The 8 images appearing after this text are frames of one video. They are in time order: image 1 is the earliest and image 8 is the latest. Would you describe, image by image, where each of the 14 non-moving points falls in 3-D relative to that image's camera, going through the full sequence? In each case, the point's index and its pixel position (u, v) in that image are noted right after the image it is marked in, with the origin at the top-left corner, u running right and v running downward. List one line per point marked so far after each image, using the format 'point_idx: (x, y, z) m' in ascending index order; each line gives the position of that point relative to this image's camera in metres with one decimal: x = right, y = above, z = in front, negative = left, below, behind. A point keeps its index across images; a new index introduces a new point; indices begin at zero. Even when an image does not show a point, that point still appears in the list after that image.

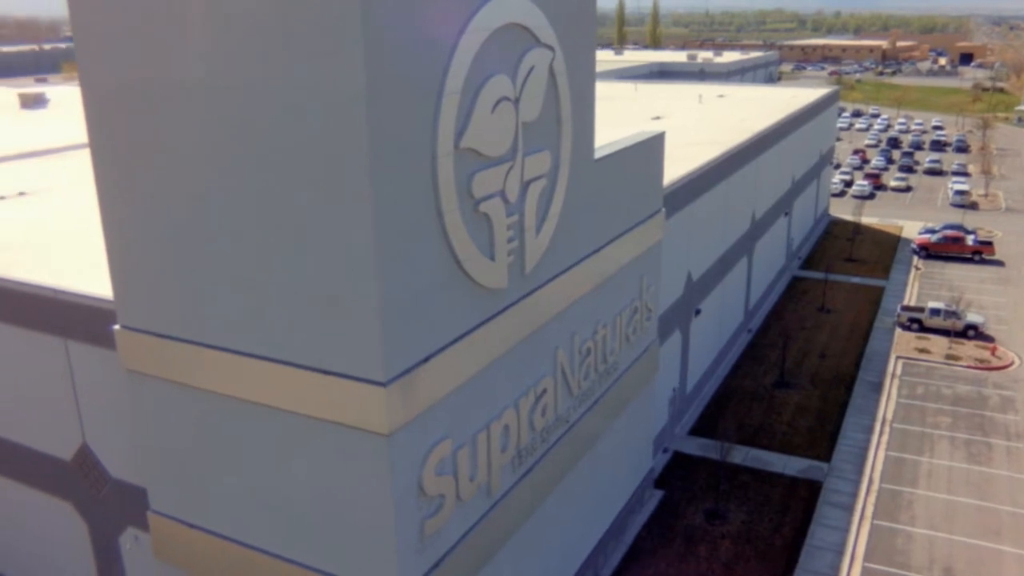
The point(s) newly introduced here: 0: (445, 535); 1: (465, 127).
0: (-0.8, -2.9, +10.2) m
1: (-0.5, +1.7, +9.3) m
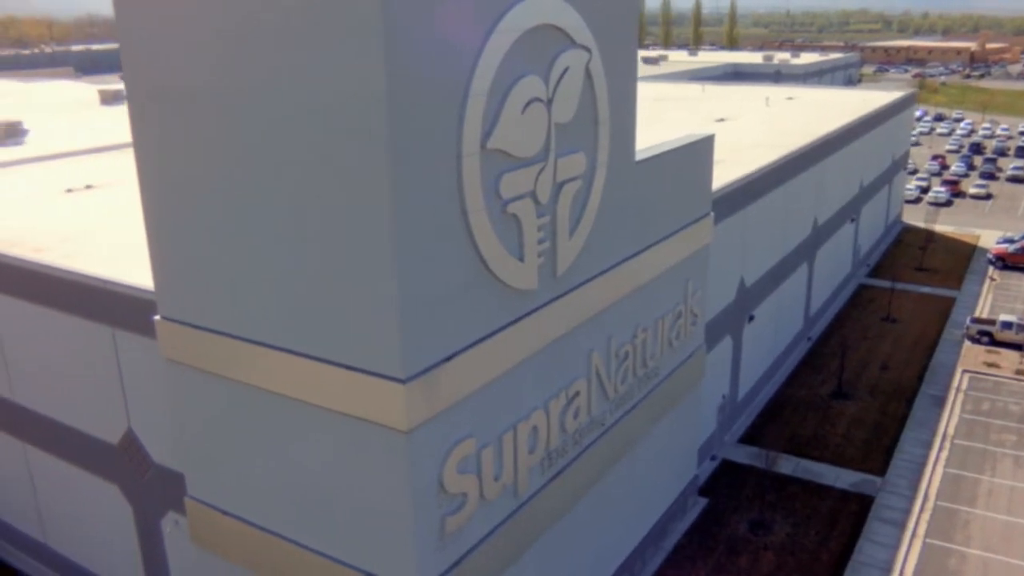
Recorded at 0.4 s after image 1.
0: (-0.5, -2.9, +10.2) m
1: (-0.2, +1.7, +9.3) m
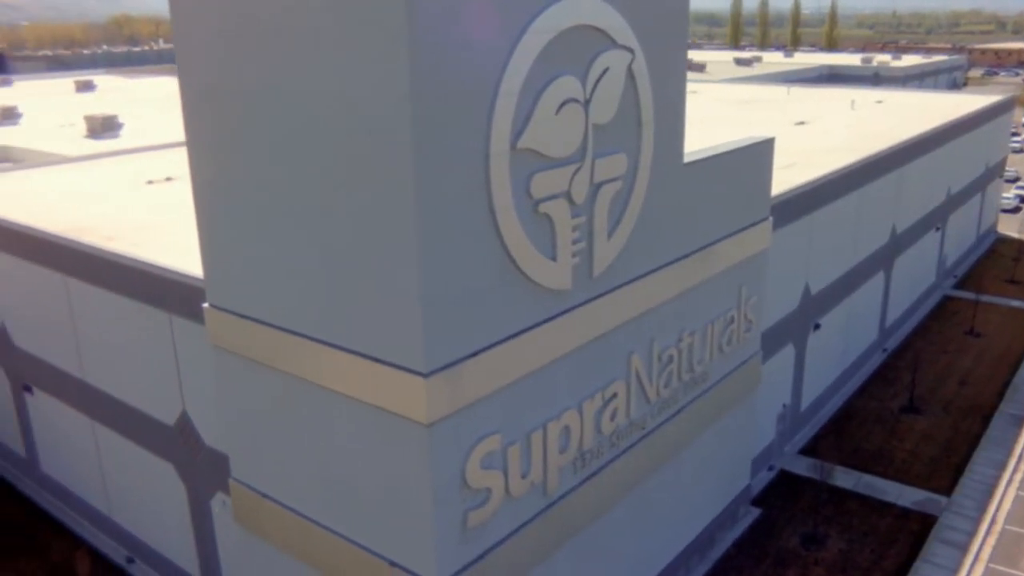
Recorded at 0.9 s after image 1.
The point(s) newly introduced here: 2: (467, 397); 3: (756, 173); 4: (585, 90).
0: (-0.2, -2.9, +10.3) m
1: (+0.1, +1.7, +9.4) m
2: (-0.5, -1.2, +9.4) m
3: (+4.2, +2.0, +15.0) m
4: (+0.8, +2.3, +10.2) m
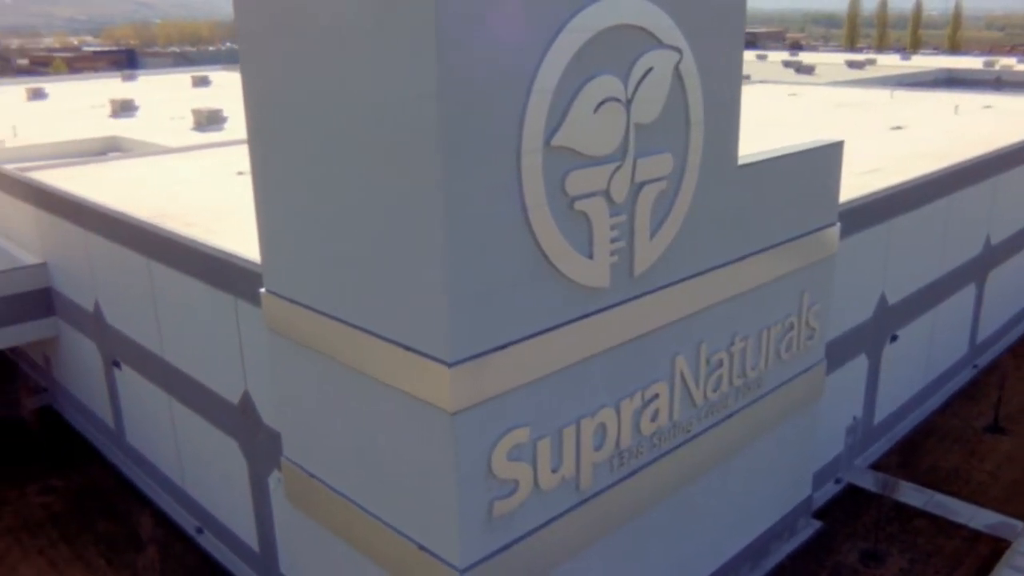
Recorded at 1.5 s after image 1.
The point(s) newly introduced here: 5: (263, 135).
0: (+0.1, -2.8, +10.5) m
1: (+0.5, +1.8, +9.5) m
2: (-0.2, -1.1, +9.6) m
3: (+5.2, +1.9, +14.6) m
4: (+1.3, +2.3, +10.2) m
5: (-3.1, +1.9, +10.9) m
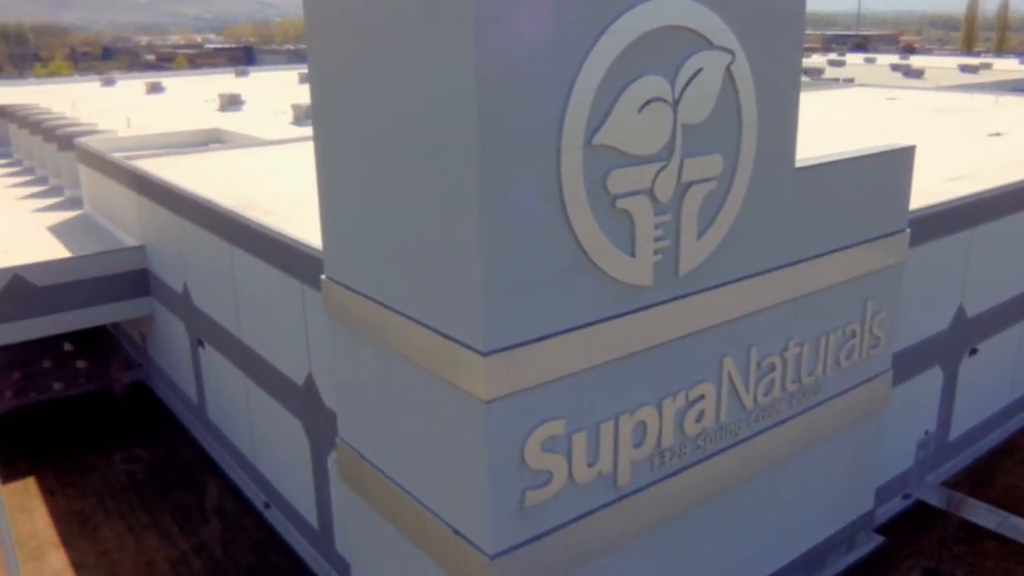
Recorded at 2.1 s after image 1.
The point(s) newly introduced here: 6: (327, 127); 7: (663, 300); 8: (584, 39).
0: (+0.5, -2.7, +10.7) m
1: (+1.0, +1.8, +9.7) m
2: (+0.2, -1.0, +9.9) m
3: (+6.2, +1.7, +14.2) m
4: (+1.9, +2.3, +10.3) m
5: (-2.4, +2.1, +11.4) m
6: (-2.4, +2.1, +11.4) m
7: (+1.9, -0.1, +11.2) m
8: (+0.8, +2.7, +9.3) m
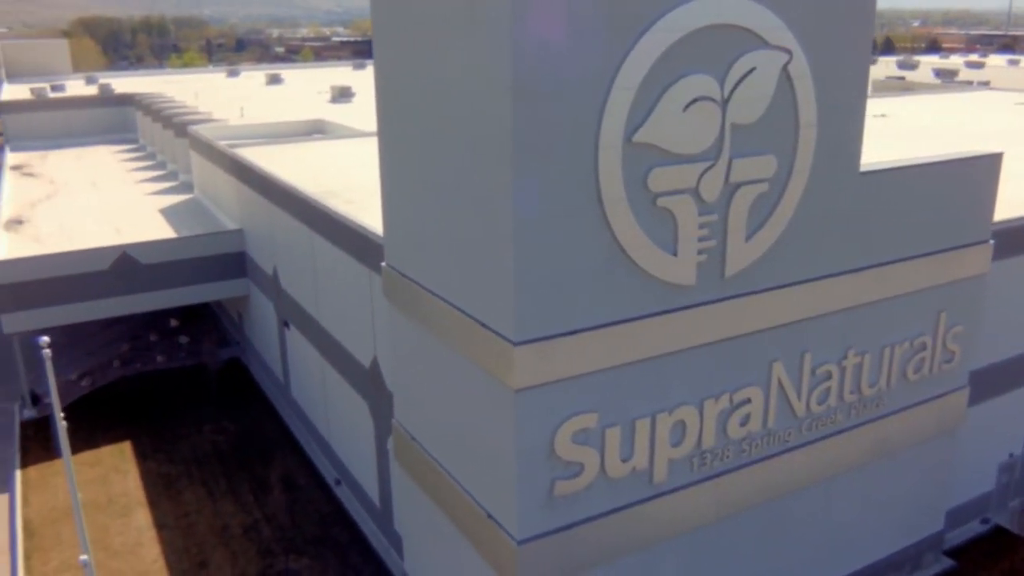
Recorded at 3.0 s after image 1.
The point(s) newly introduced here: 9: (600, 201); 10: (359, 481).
0: (+0.9, -2.7, +10.9) m
1: (+1.5, +1.8, +9.7) m
2: (+0.6, -1.0, +10.0) m
3: (+7.1, +1.5, +13.6) m
4: (+2.5, +2.3, +10.3) m
5: (-1.7, +2.3, +11.9) m
6: (-1.7, +2.3, +11.8) m
7: (+2.5, -0.2, +11.1) m
8: (+1.2, +2.7, +9.3) m
9: (+1.0, +1.0, +9.7) m
10: (-3.1, -3.9, +17.8) m
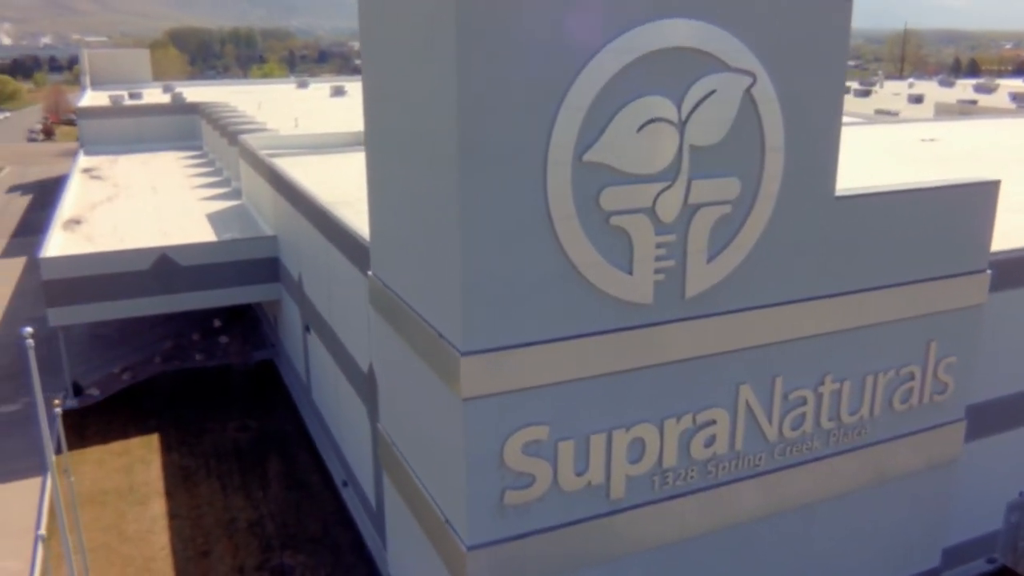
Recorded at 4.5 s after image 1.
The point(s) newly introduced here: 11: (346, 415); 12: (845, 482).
0: (+0.3, -2.9, +11.0) m
1: (+0.9, +1.7, +9.9) m
2: (0.0, -1.1, +10.3) m
3: (+6.9, +1.1, +13.4) m
4: (+2.0, +2.1, +10.4) m
5: (-2.0, +2.2, +12.4) m
6: (-2.0, +2.2, +12.3) m
7: (+2.0, -0.4, +11.2) m
8: (+0.7, +2.5, +9.6) m
9: (+0.4, +0.8, +9.9) m
10: (-3.2, -4.1, +18.2) m
11: (-3.6, -2.8, +19.1) m
12: (+5.1, -3.0, +13.5) m
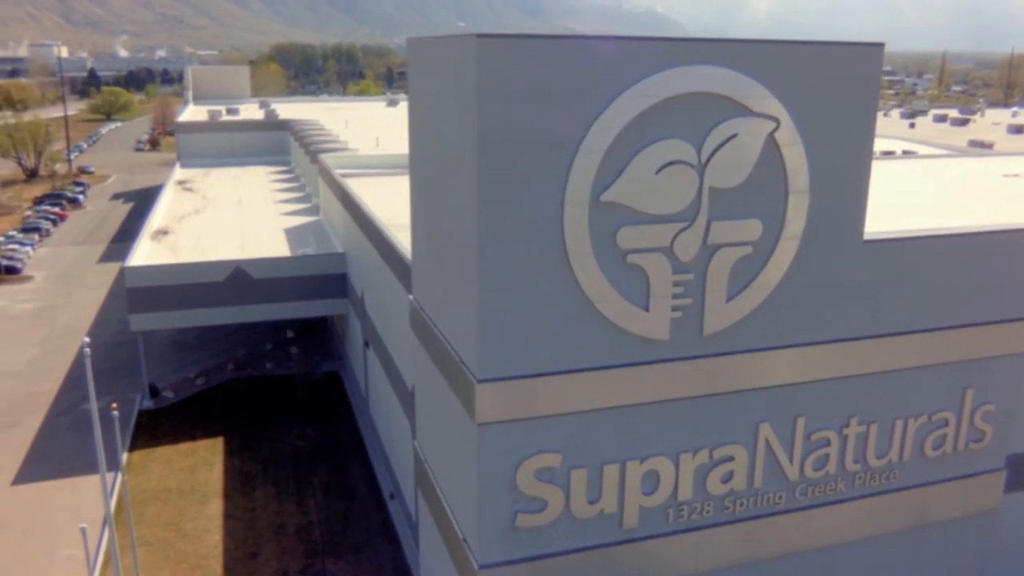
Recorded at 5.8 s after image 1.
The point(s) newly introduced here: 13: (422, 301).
0: (+0.5, -3.3, +11.4) m
1: (+1.2, +1.2, +10.3) m
2: (+0.1, -1.5, +10.7) m
3: (+7.4, +0.3, +13.1) m
4: (+2.3, +1.6, +10.7) m
5: (-1.5, +1.8, +13.1) m
6: (-1.5, +1.8, +13.0) m
7: (+2.3, -0.9, +11.4) m
8: (+1.0, +2.1, +10.0) m
9: (+0.6, +0.4, +10.4) m
10: (-2.3, -4.5, +18.9) m
11: (-2.7, -3.2, +19.8) m
12: (+5.5, -3.7, +13.4) m
13: (-1.4, -0.2, +13.3) m
